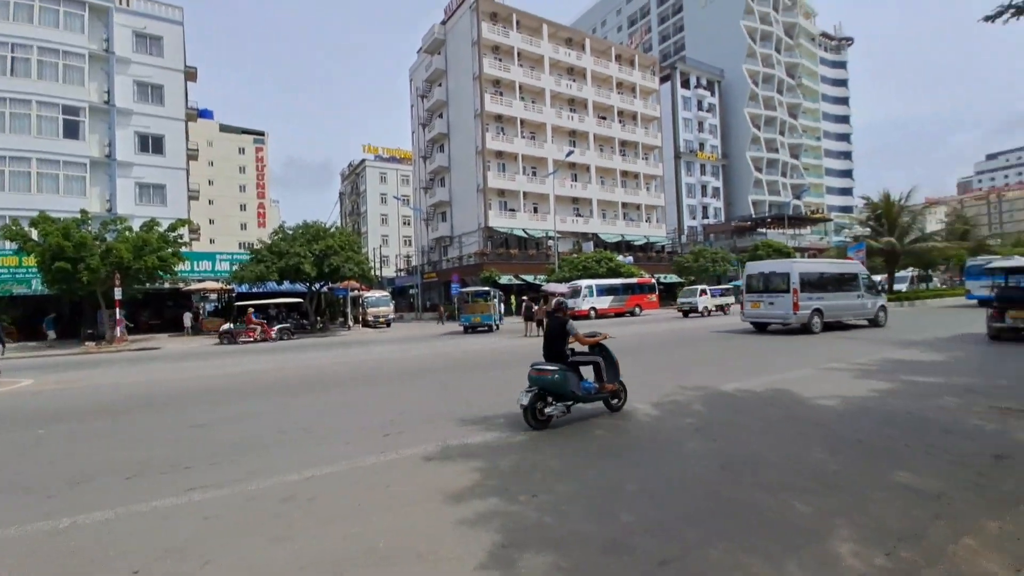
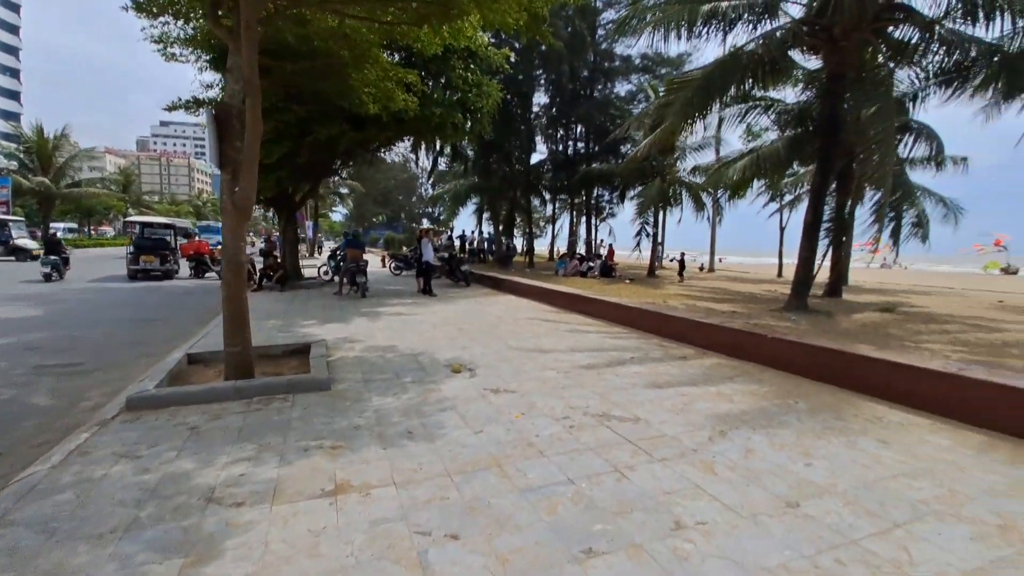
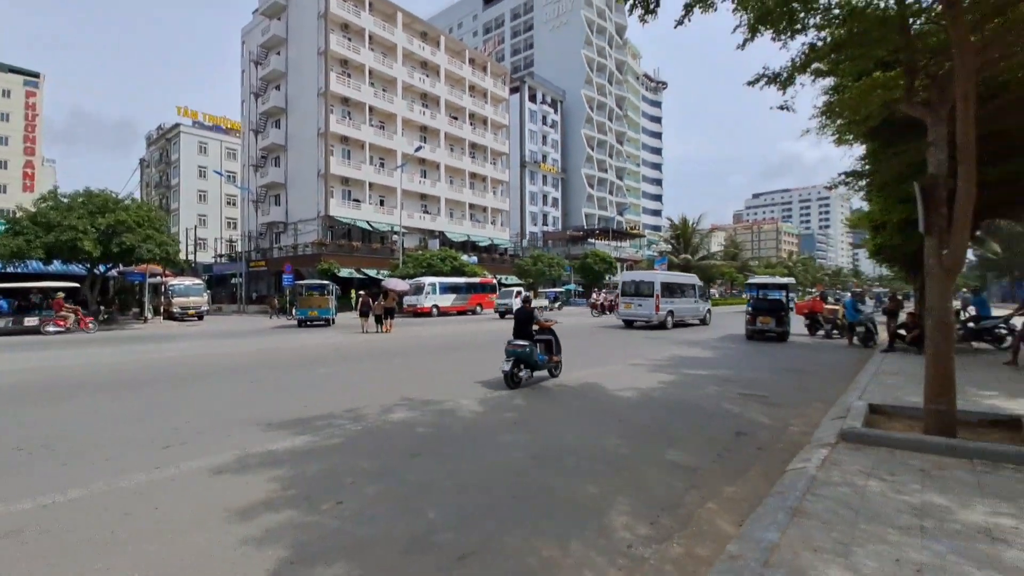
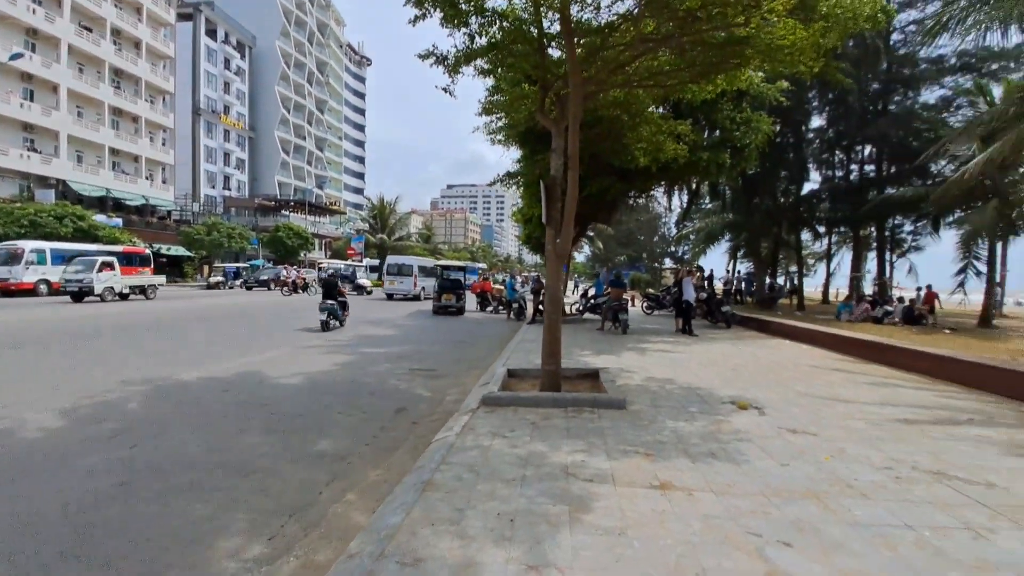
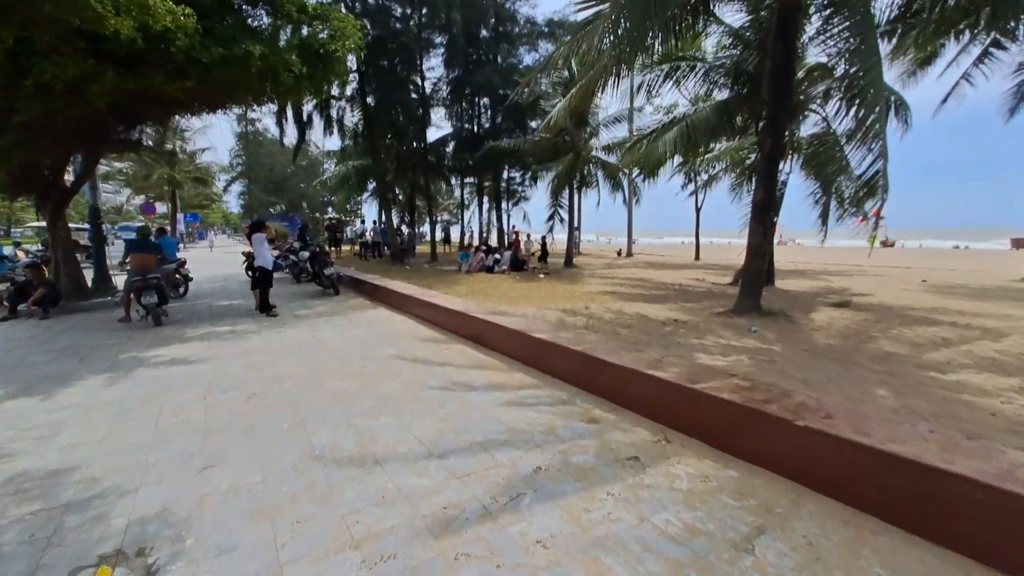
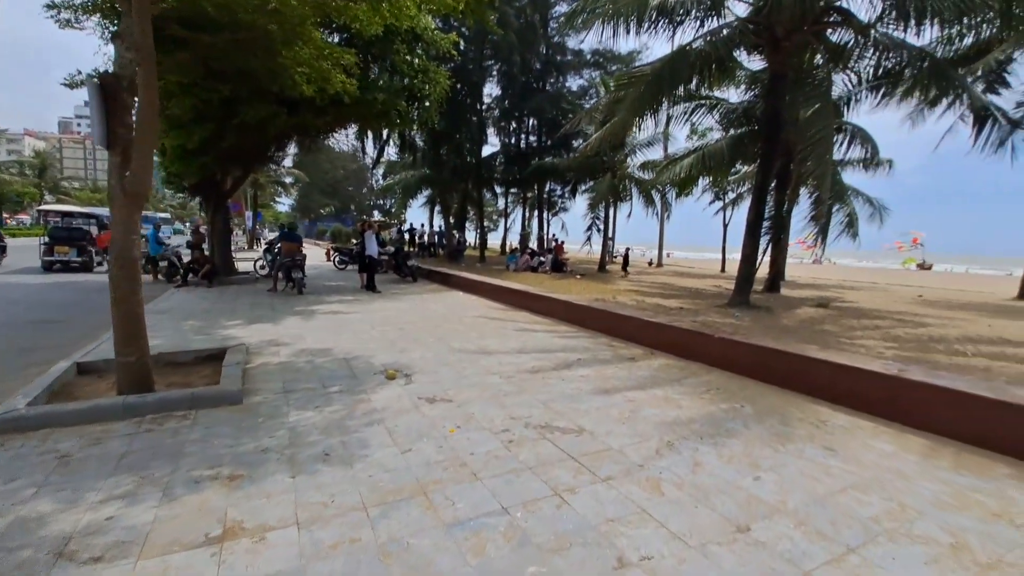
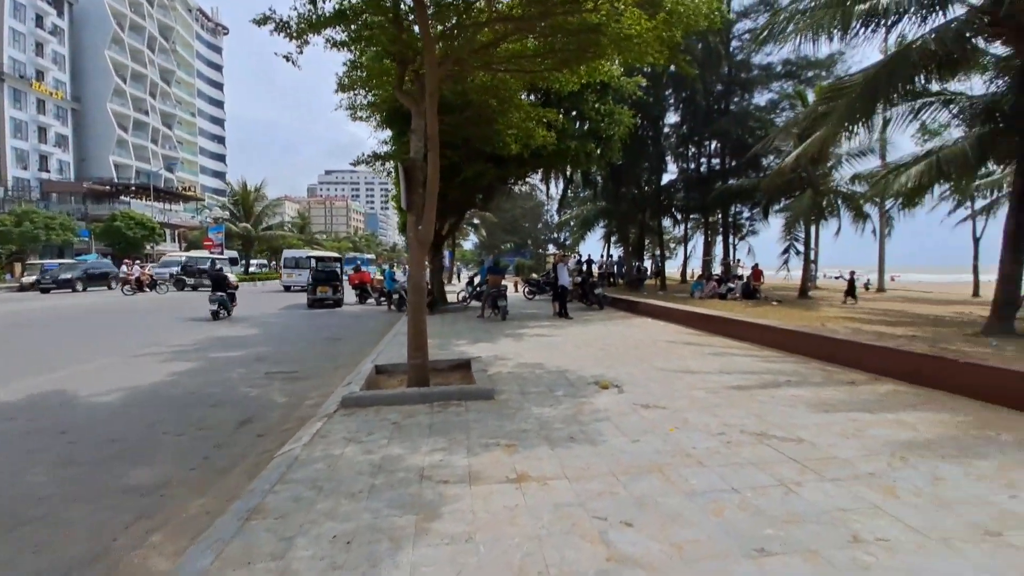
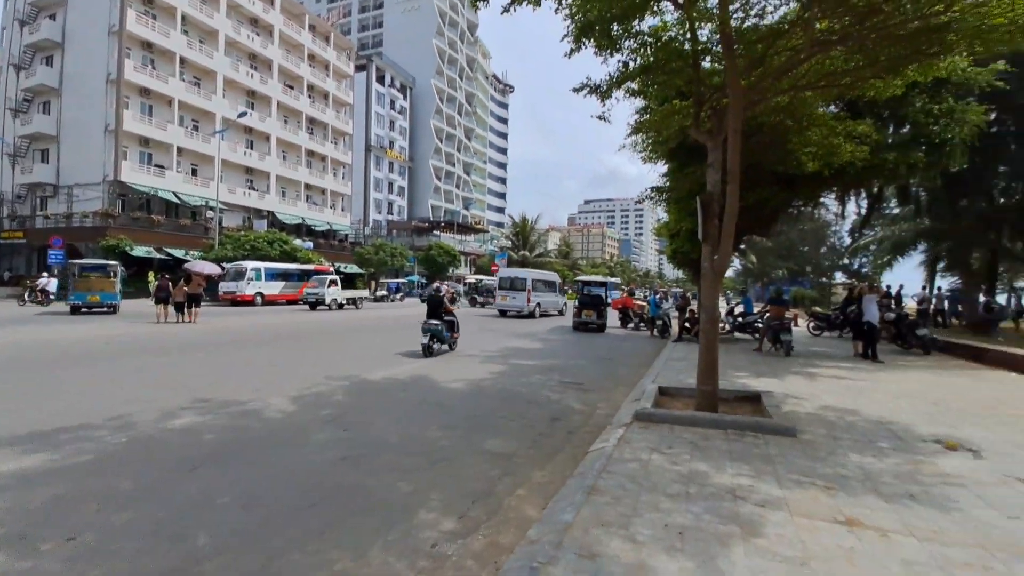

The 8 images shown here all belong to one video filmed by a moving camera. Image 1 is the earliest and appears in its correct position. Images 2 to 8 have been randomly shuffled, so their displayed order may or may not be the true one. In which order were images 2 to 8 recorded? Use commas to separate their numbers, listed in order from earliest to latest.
3, 8, 4, 7, 2, 6, 5
